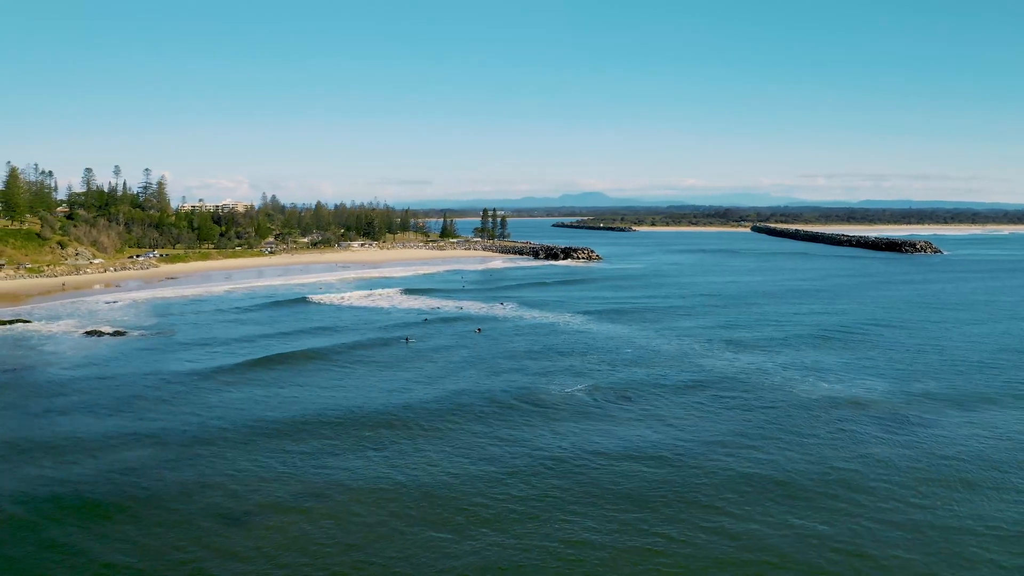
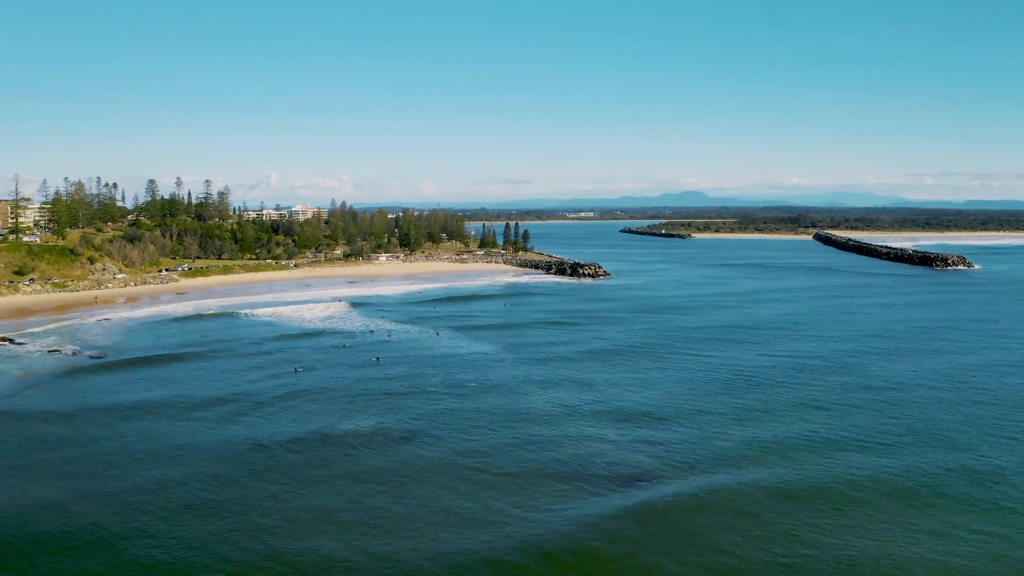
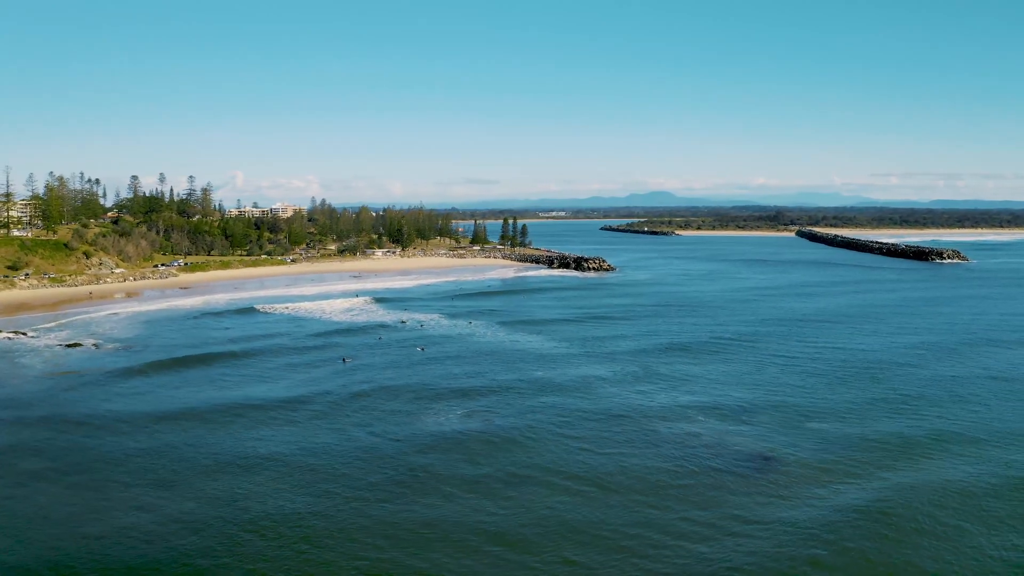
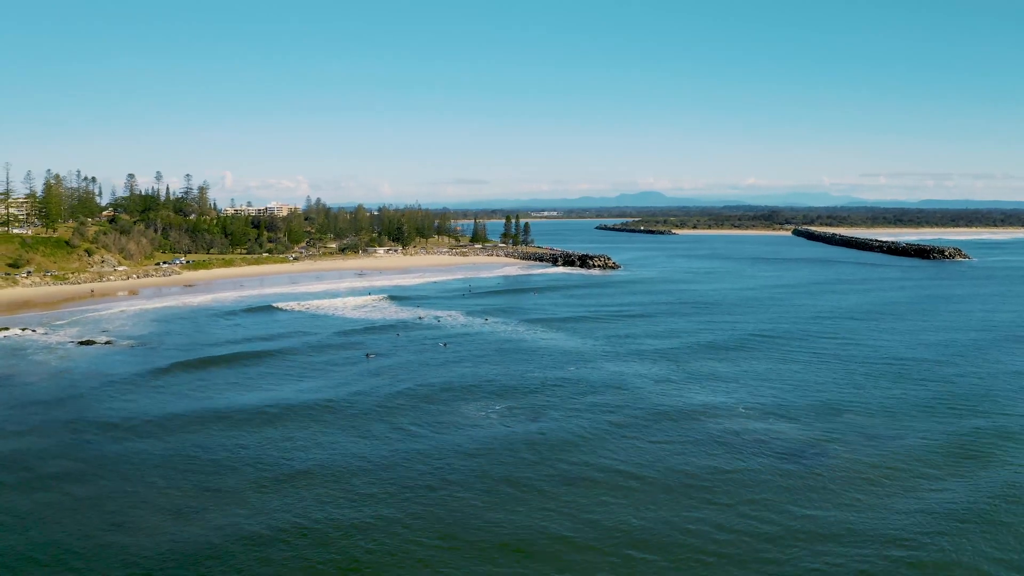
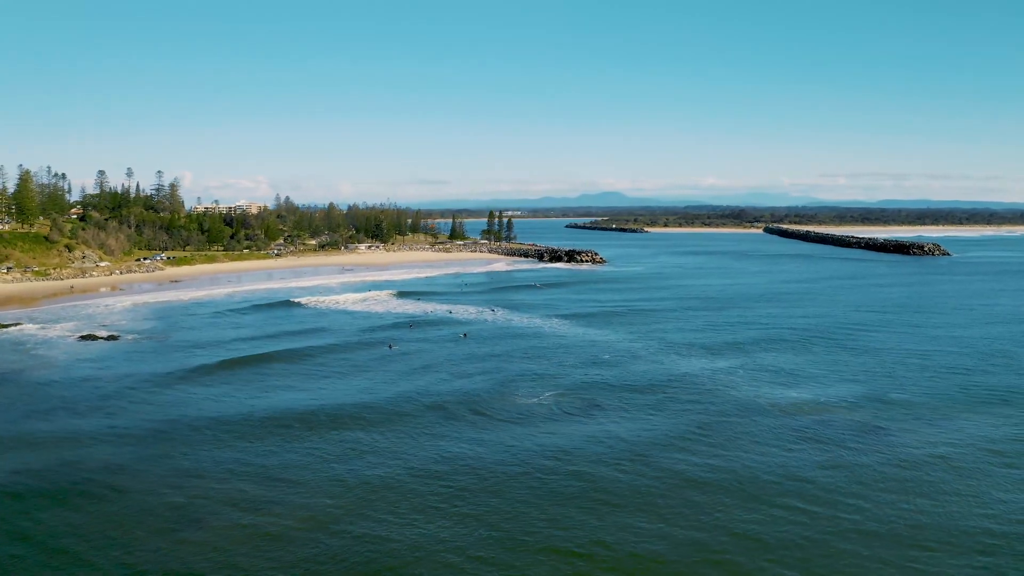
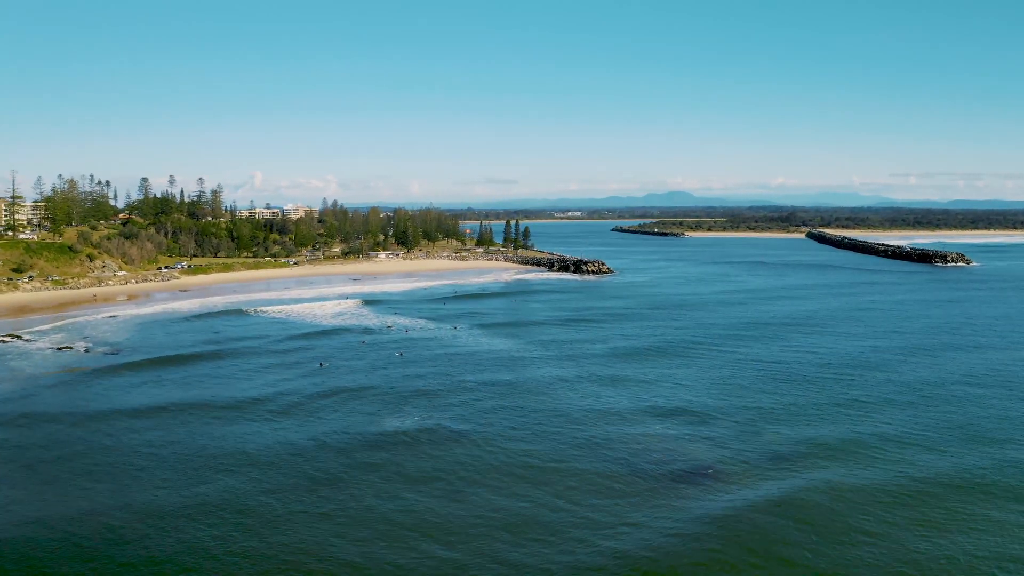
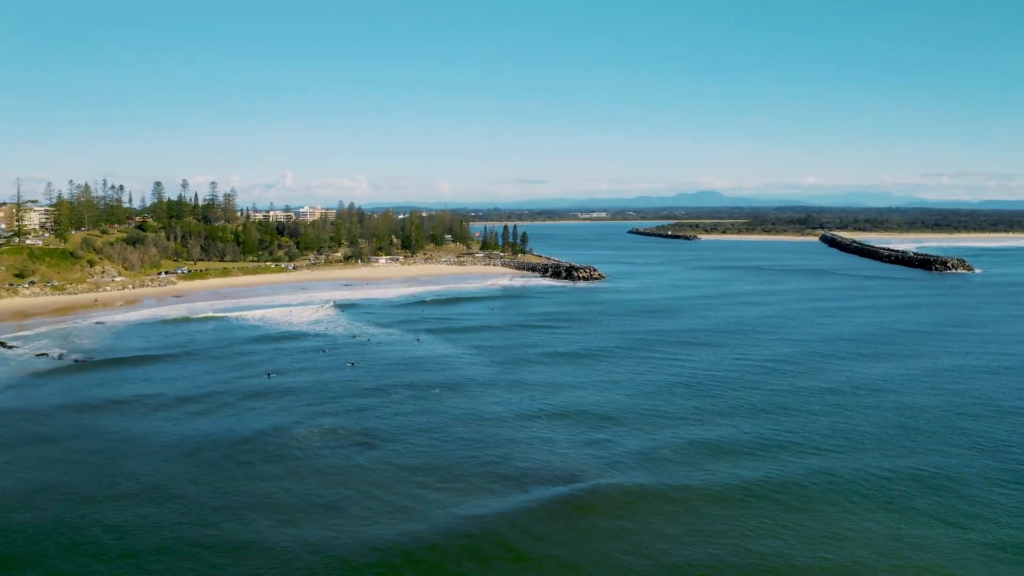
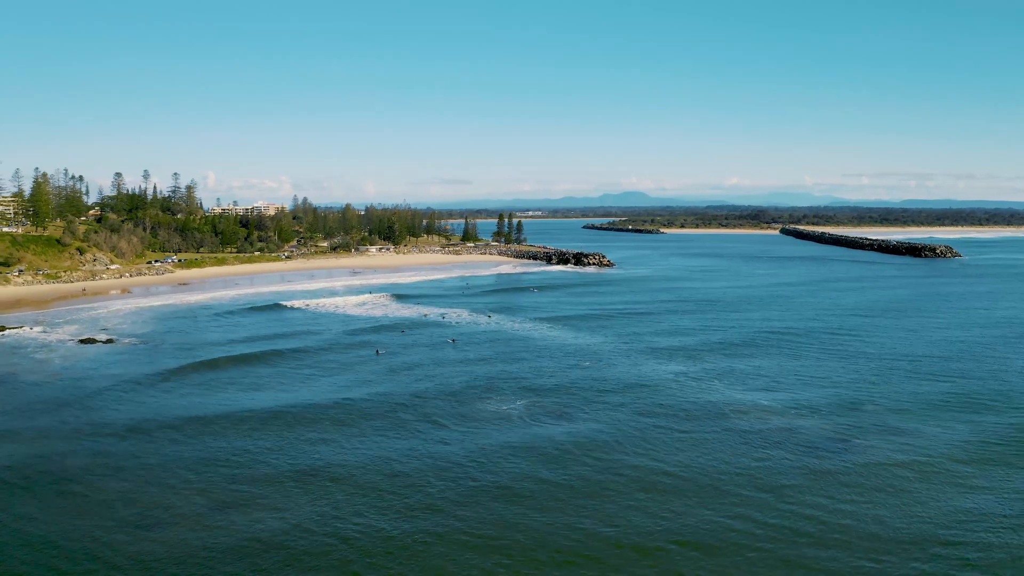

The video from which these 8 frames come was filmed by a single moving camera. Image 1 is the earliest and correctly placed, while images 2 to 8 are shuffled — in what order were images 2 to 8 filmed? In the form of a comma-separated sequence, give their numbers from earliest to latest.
5, 8, 4, 3, 6, 2, 7
